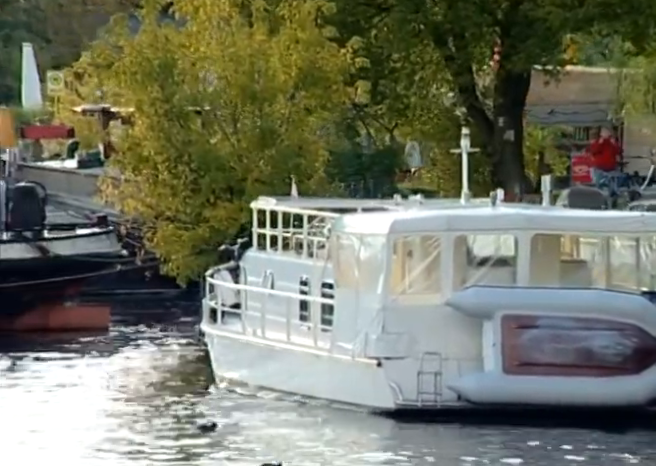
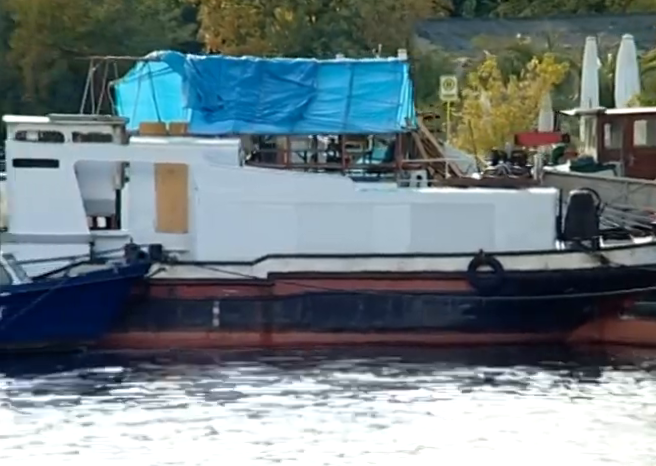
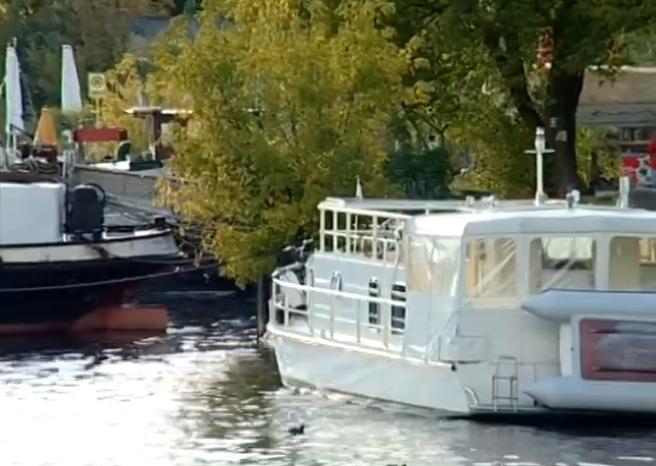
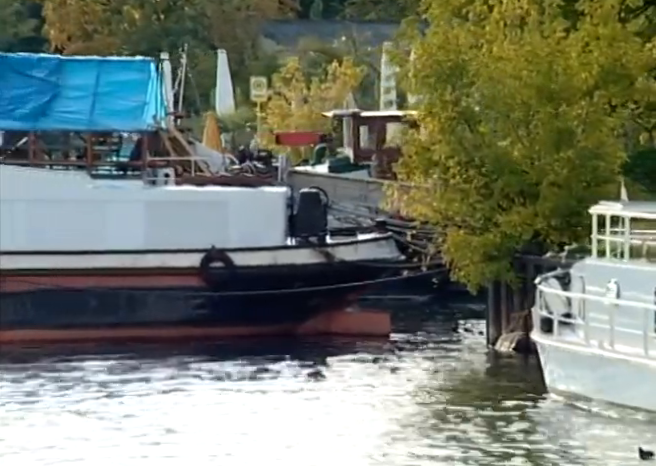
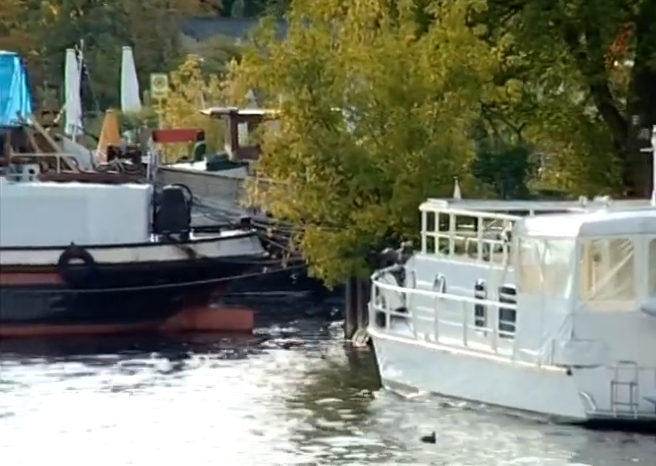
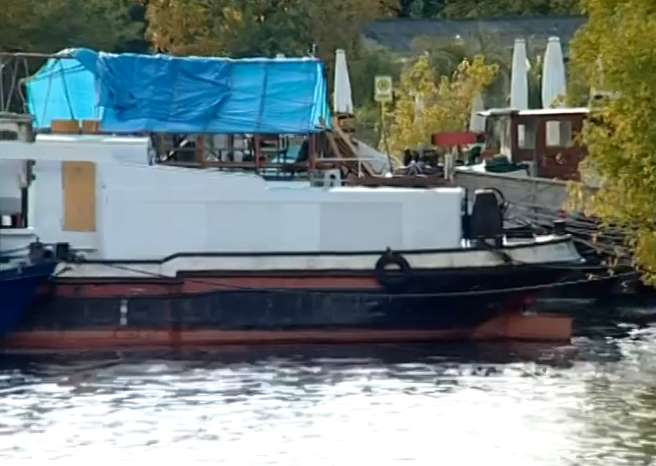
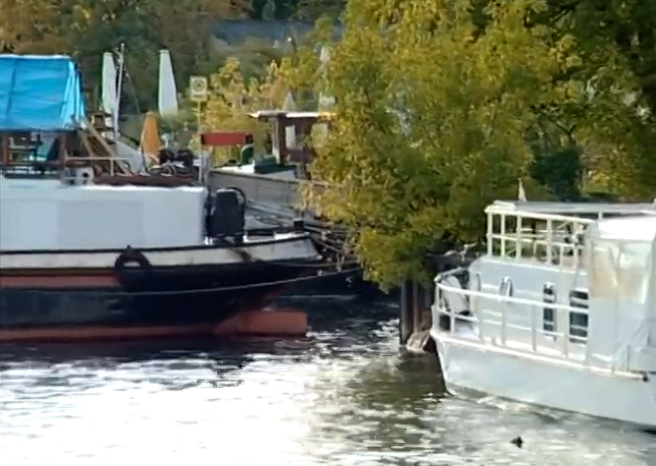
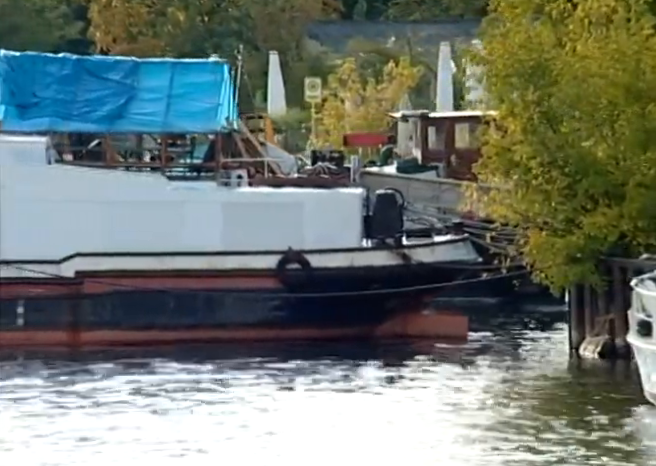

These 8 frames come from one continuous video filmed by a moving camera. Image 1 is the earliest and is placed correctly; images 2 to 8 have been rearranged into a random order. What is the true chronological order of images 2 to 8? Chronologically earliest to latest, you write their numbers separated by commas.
3, 5, 7, 4, 8, 6, 2
